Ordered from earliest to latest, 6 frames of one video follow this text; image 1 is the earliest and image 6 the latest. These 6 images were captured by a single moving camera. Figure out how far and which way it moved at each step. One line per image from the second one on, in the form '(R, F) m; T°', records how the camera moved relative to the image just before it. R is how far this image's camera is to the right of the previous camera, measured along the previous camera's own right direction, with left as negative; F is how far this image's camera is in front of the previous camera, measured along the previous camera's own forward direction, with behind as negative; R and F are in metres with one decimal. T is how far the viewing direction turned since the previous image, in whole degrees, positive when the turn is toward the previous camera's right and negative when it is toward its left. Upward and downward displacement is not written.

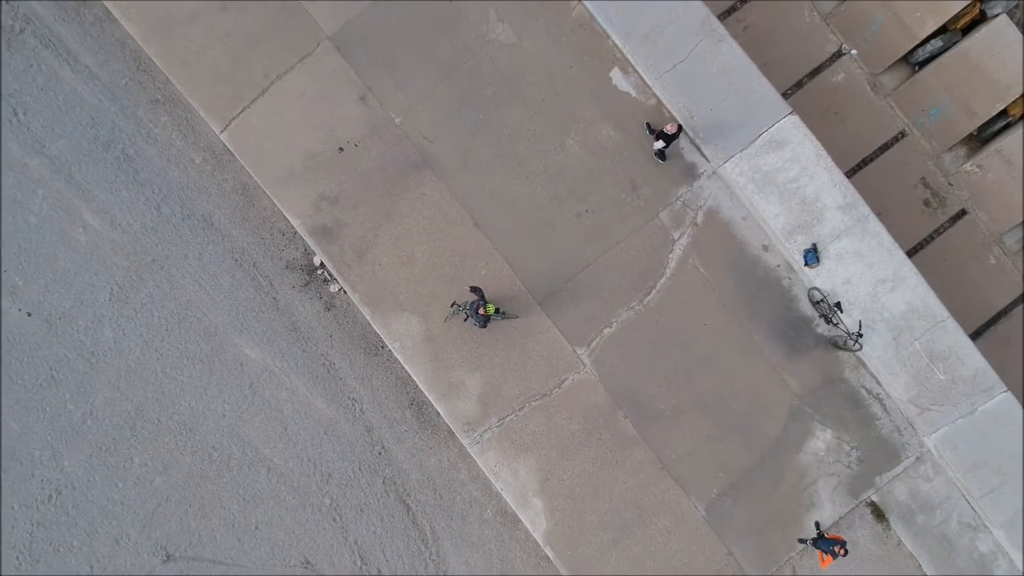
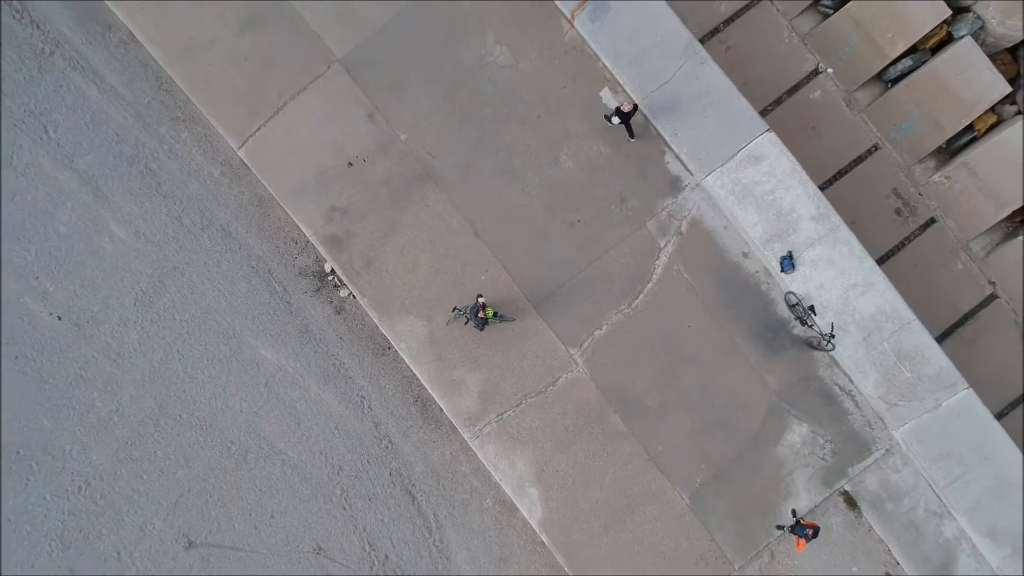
(0.0, -0.4) m; 0°
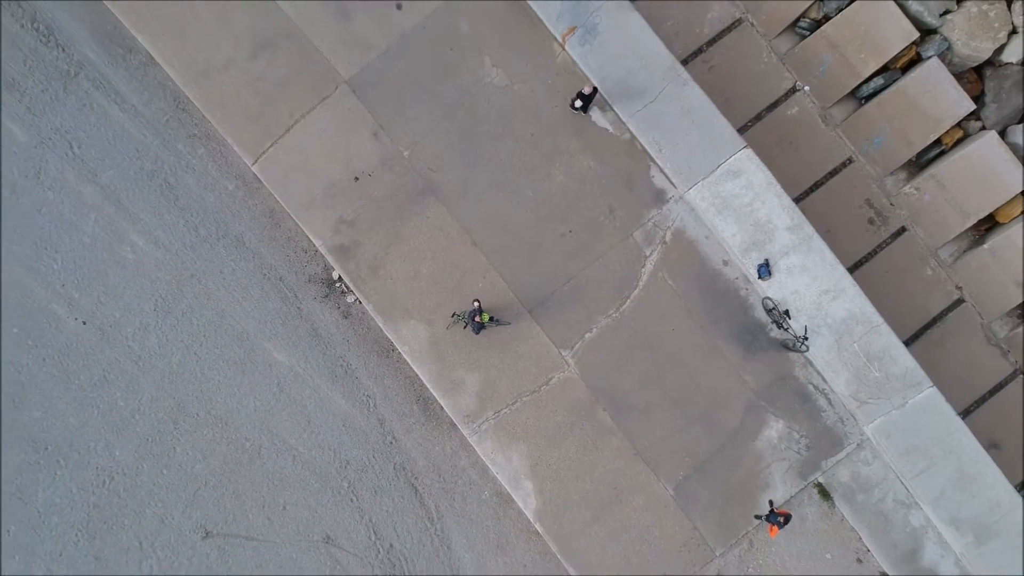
(0.0, -0.4) m; 0°
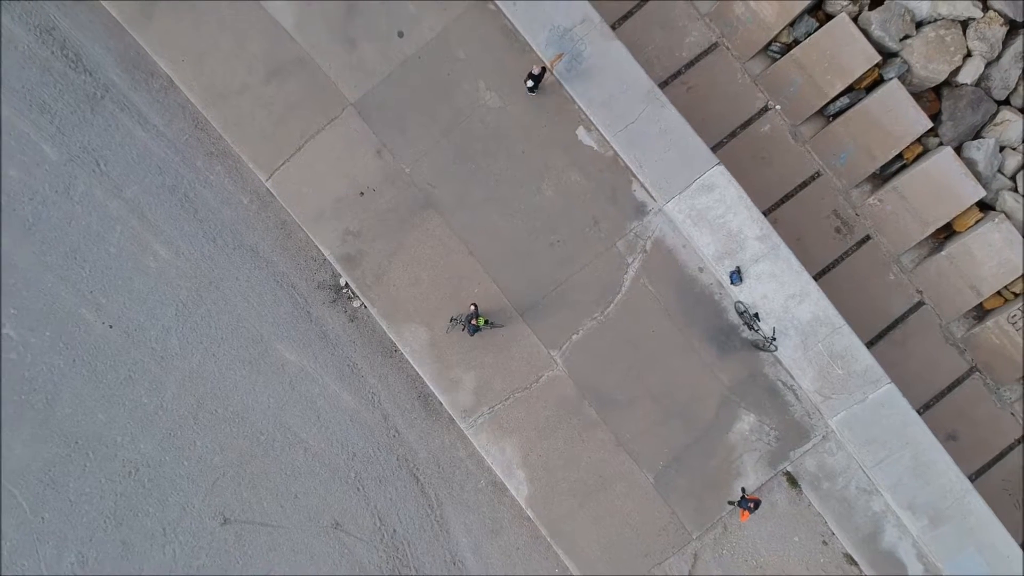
(+0.1, -0.5) m; 0°
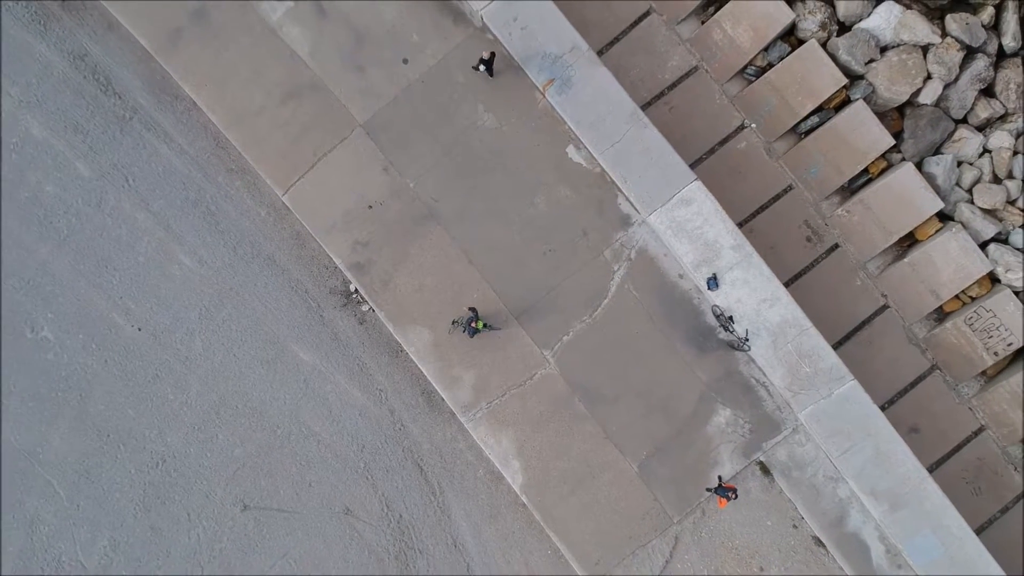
(+0.1, -0.6) m; 0°
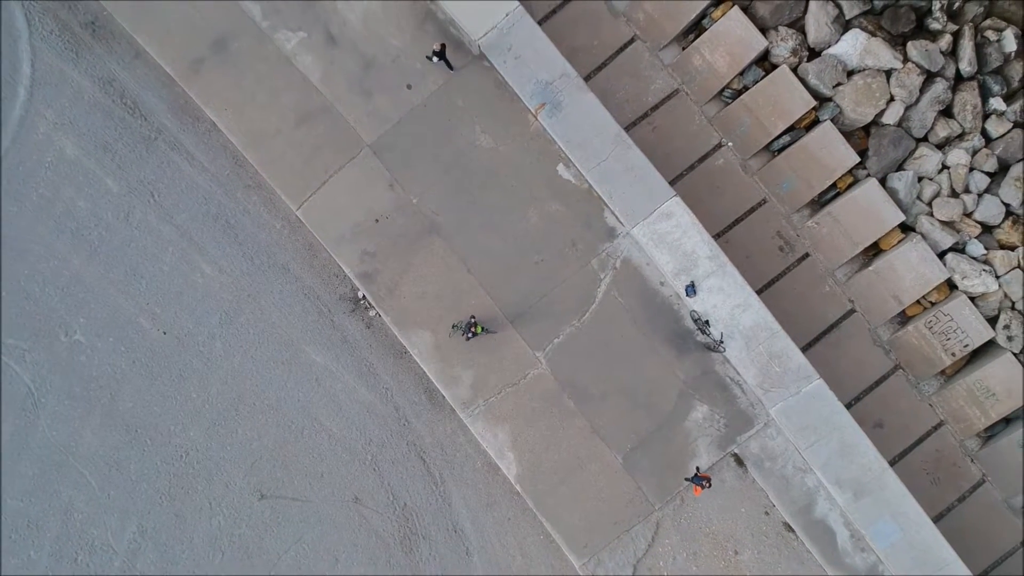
(+0.1, -0.6) m; 0°
